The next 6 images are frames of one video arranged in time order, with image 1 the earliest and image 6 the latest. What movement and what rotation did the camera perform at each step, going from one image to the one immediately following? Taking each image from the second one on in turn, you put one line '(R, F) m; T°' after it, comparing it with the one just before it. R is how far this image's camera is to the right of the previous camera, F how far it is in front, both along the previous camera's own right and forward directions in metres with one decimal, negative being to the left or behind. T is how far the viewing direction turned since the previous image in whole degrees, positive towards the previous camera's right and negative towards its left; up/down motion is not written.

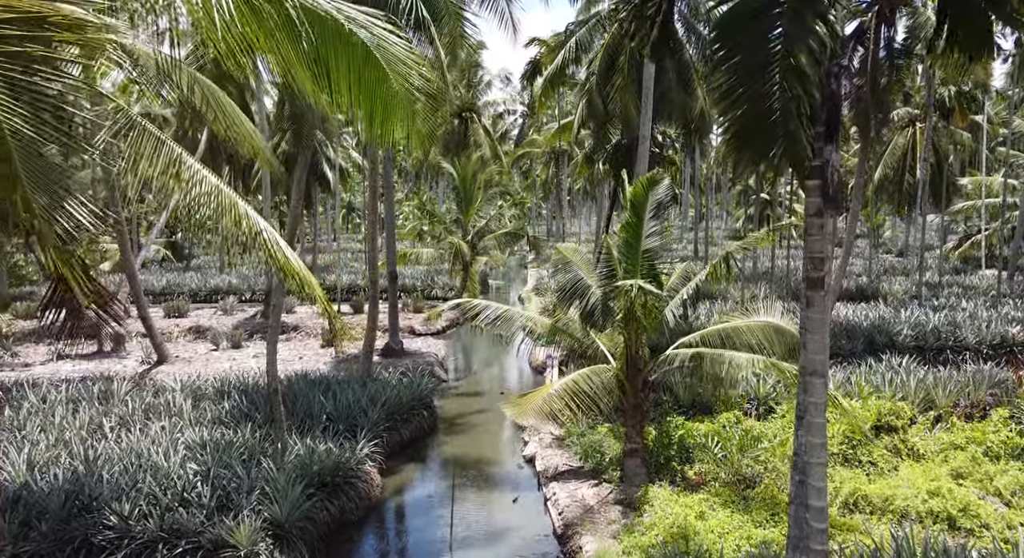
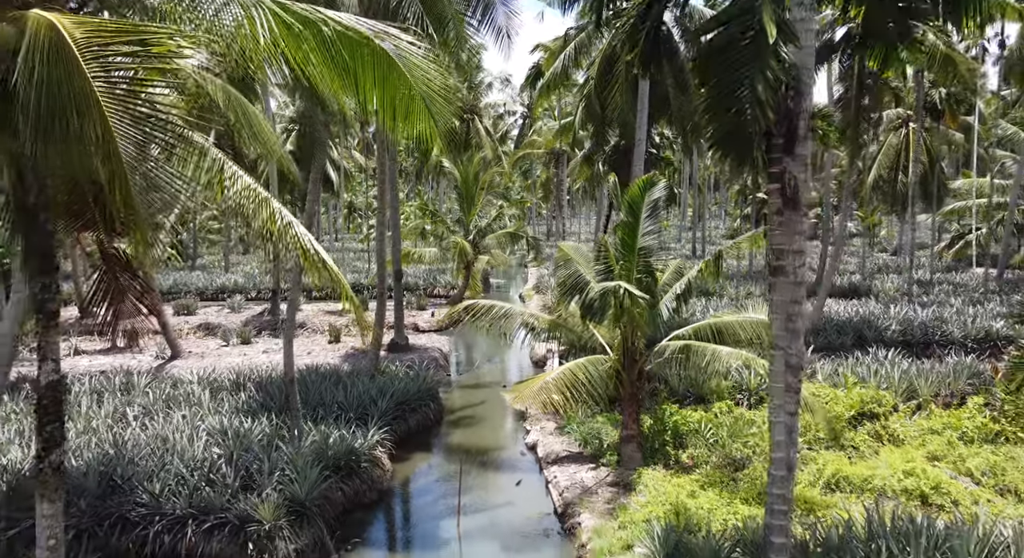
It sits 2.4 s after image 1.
(0.0, -0.5) m; 0°
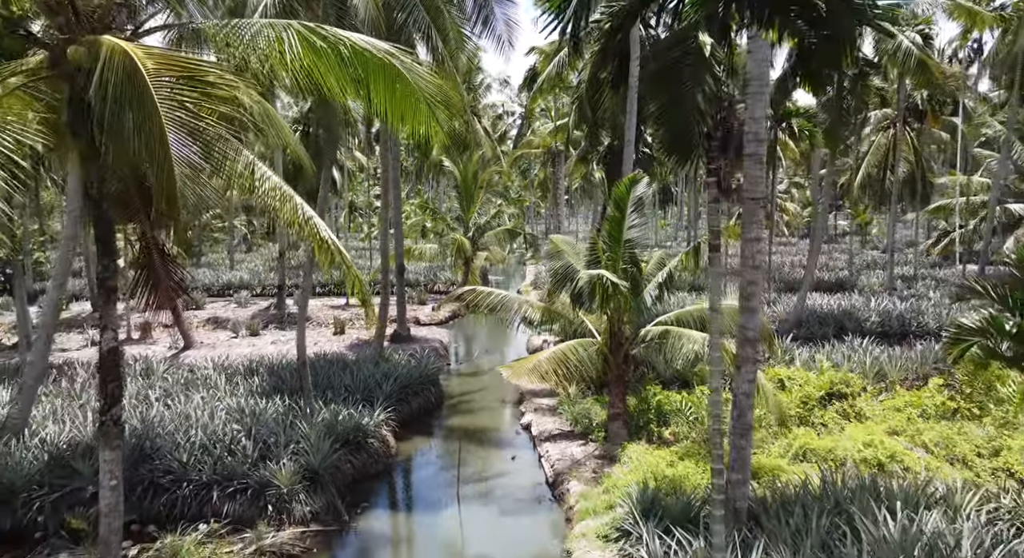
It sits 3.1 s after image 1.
(+0.1, -0.7) m; 0°
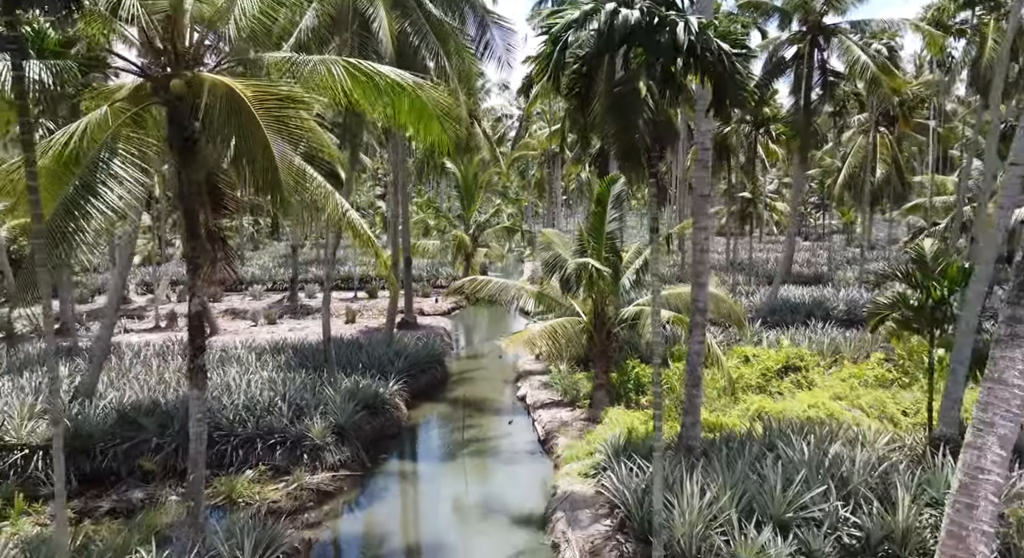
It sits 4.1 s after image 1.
(0.0, -1.4) m; 0°
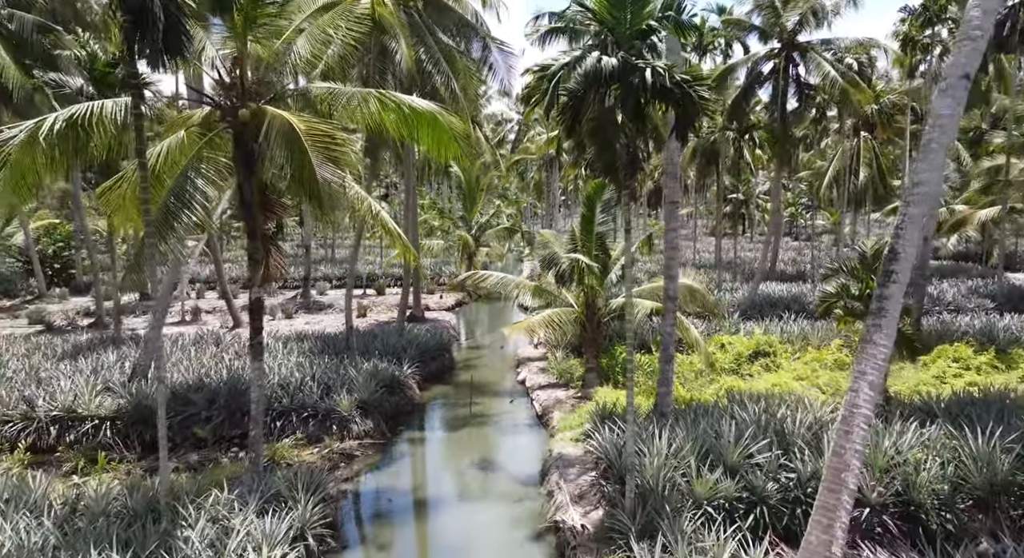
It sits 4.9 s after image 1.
(0.0, -1.4) m; 0°
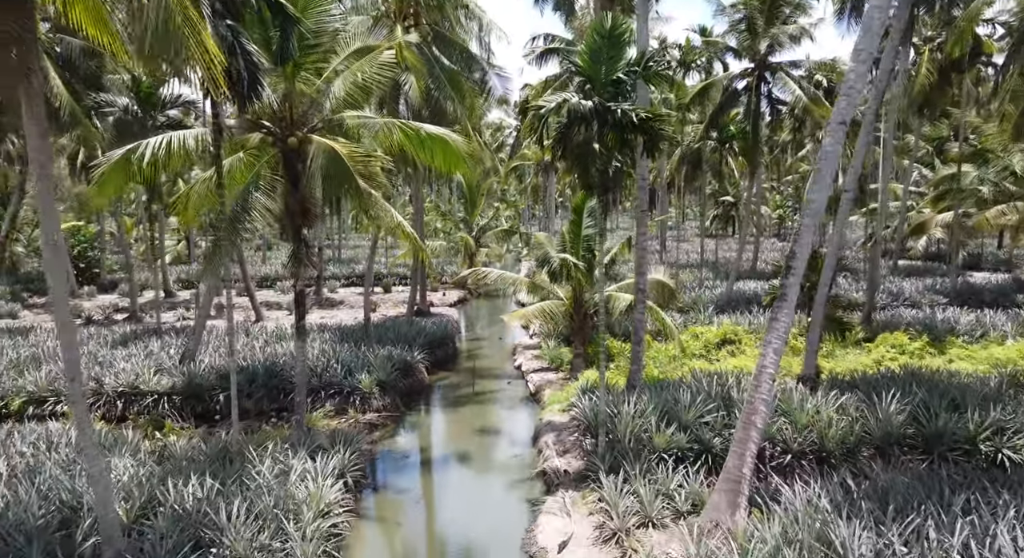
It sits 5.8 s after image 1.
(0.0, -1.8) m; 0°
